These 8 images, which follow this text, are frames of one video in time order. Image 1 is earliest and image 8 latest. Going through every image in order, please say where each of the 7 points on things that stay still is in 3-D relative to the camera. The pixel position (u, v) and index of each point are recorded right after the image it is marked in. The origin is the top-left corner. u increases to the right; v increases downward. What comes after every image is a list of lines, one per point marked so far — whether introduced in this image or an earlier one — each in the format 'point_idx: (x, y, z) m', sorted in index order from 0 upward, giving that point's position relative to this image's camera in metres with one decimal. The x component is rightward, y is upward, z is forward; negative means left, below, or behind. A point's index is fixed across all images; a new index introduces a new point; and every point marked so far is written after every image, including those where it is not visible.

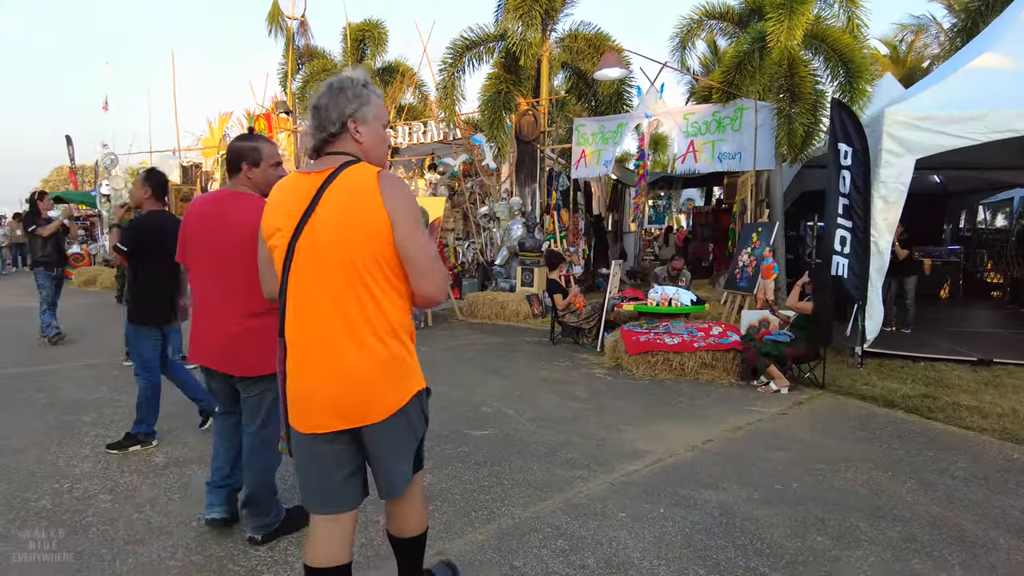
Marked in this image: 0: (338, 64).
0: (-4.0, +5.2, +15.4) m
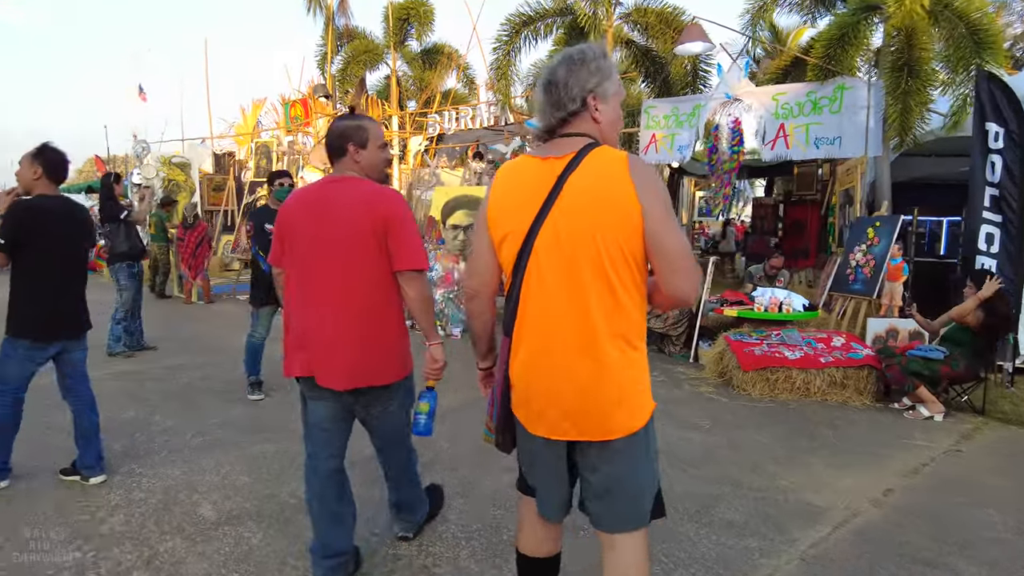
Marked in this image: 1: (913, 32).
0: (-2.8, +5.3, +14.5) m
1: (+4.7, +3.0, +7.8) m
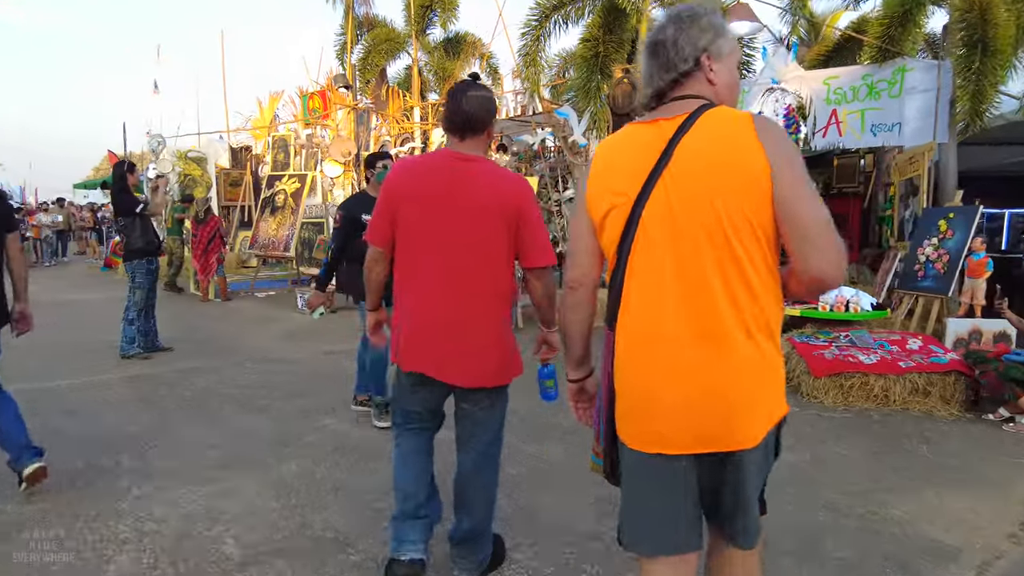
0: (-2.3, +5.3, +14.0) m
1: (+5.1, +3.0, +7.2) m
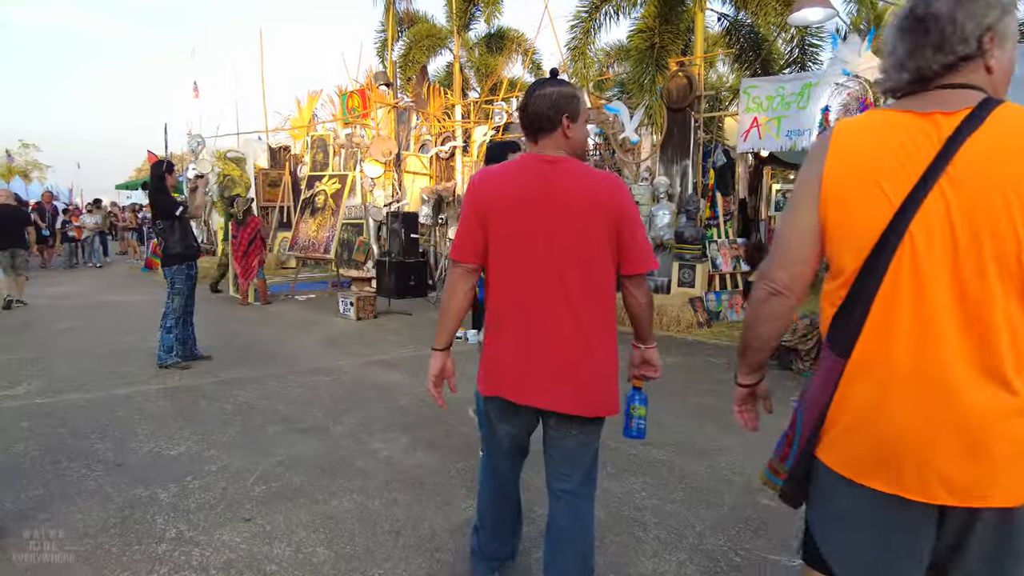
0: (-1.4, +5.3, +13.7) m
1: (+5.7, +2.9, +6.5) m
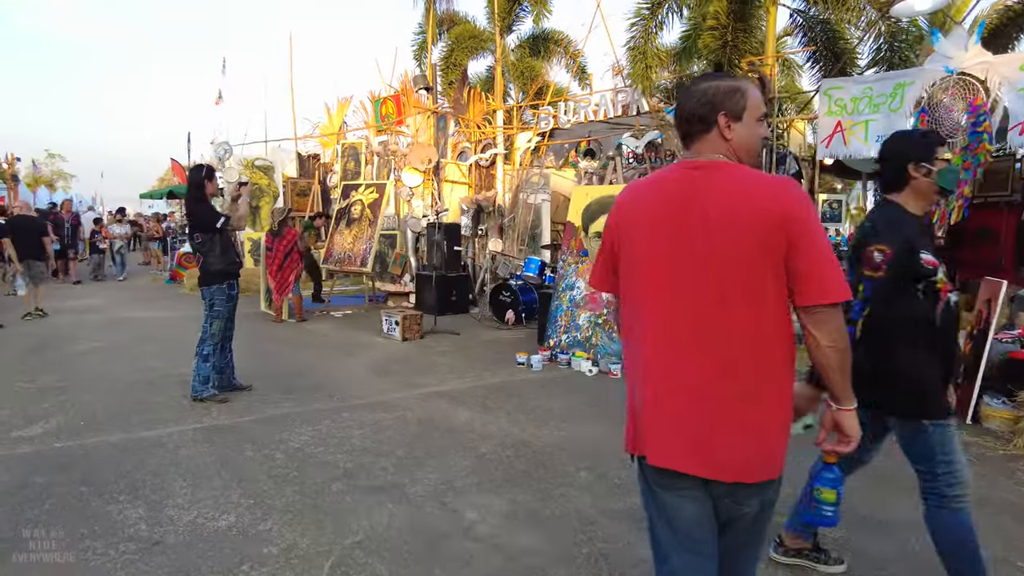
0: (-0.6, +5.0, +13.0) m
1: (+6.4, +2.7, +5.7) m
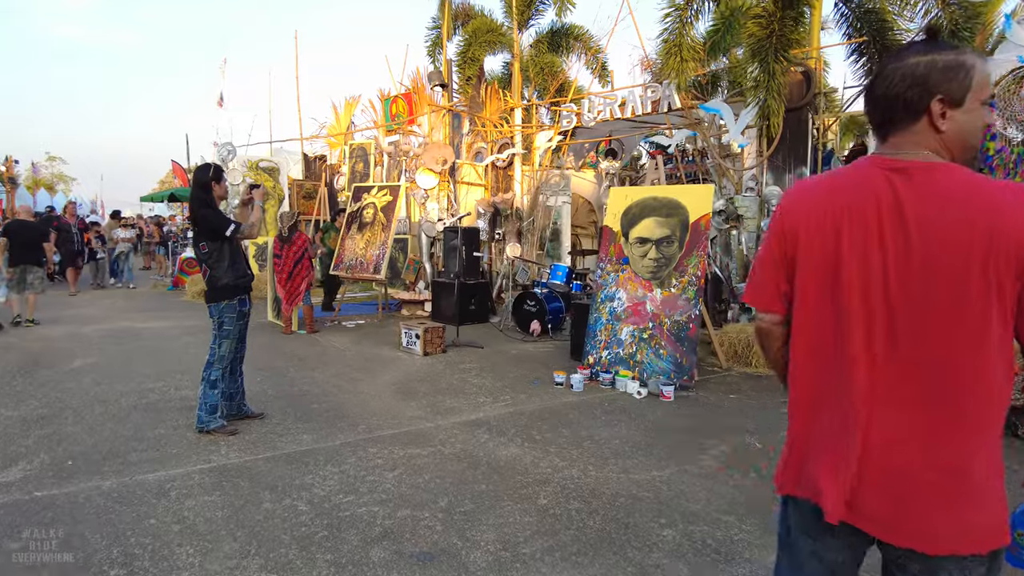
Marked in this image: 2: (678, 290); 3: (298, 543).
0: (-0.2, +4.9, +12.4) m
1: (+6.7, +2.6, +5.1) m
2: (+1.5, 0.0, +6.1) m
3: (-0.9, -1.1, +2.9) m
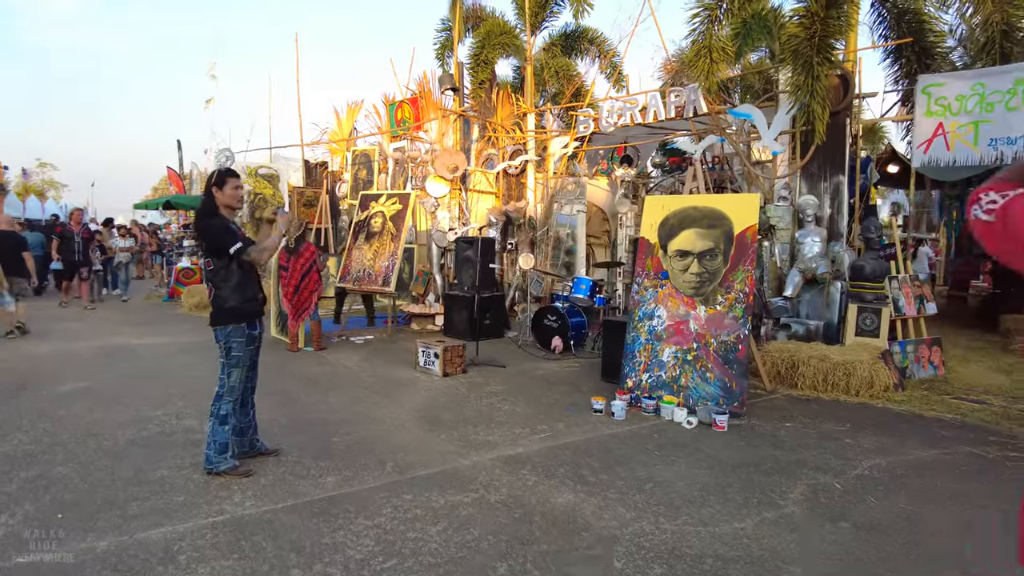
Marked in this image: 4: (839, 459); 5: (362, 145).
0: (0.0, +4.7, +12.0) m
1: (+7.0, +2.5, +4.7) m
2: (+1.8, -0.2, +5.7) m
3: (-0.6, -1.2, +2.3) m
4: (+2.2, -1.1, +4.4) m
5: (-3.2, +3.1, +14.2) m
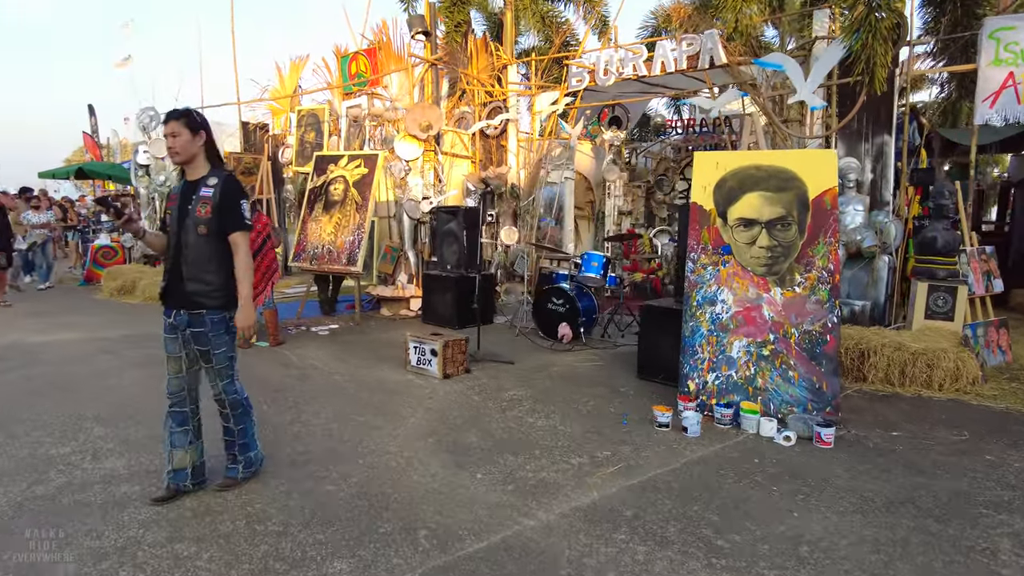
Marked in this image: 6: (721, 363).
0: (-0.4, +5.0, +10.5) m
1: (+7.2, +2.7, +3.9) m
2: (+2.0, 0.0, +4.5) m
3: (-0.1, -1.2, +1.1) m
4: (+2.5, -1.0, +3.4) m
5: (-3.8, +3.5, +12.5) m
6: (+1.4, -0.5, +4.6) m
